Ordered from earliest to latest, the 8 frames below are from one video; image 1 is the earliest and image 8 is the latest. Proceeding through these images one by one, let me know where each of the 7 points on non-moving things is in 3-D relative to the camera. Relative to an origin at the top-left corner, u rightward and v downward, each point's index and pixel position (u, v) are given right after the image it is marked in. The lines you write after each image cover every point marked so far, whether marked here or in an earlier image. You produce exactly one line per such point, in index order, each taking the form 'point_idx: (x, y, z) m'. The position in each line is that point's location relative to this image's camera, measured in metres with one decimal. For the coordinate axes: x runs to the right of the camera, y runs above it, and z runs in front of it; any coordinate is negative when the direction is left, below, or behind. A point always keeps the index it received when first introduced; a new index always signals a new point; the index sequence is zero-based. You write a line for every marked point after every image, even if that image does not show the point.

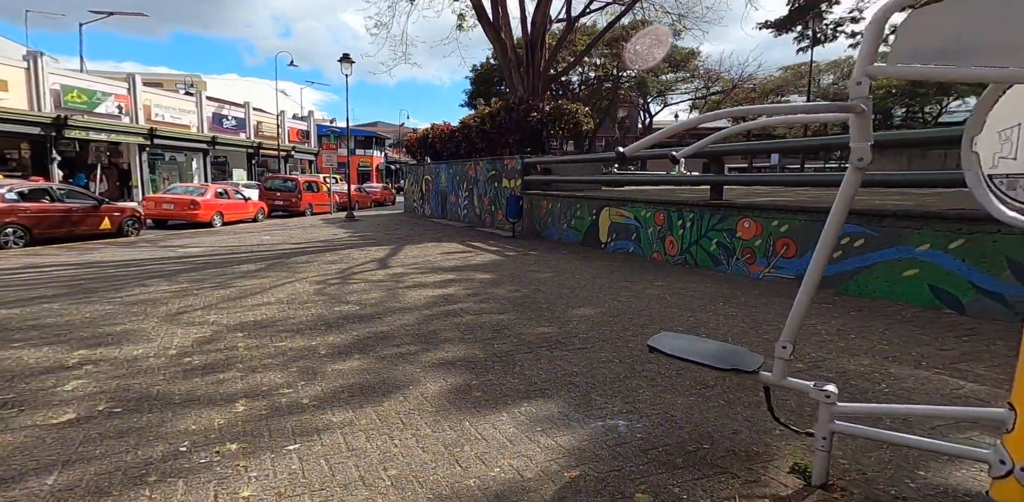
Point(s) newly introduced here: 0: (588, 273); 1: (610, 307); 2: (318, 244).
0: (+1.1, -0.3, +7.5) m
1: (+1.0, -0.6, +5.4) m
2: (-4.2, +0.1, +11.5) m
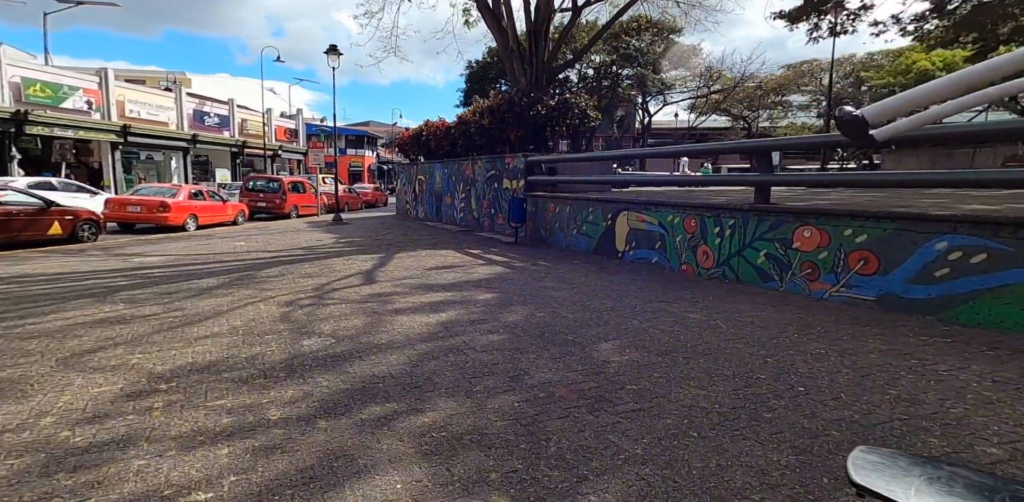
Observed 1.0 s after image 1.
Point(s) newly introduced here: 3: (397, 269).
0: (+1.2, -0.4, +6.4) m
1: (+1.1, -0.7, +4.3) m
2: (-4.2, 0.0, +10.3) m
3: (-1.8, -0.3, +8.1) m
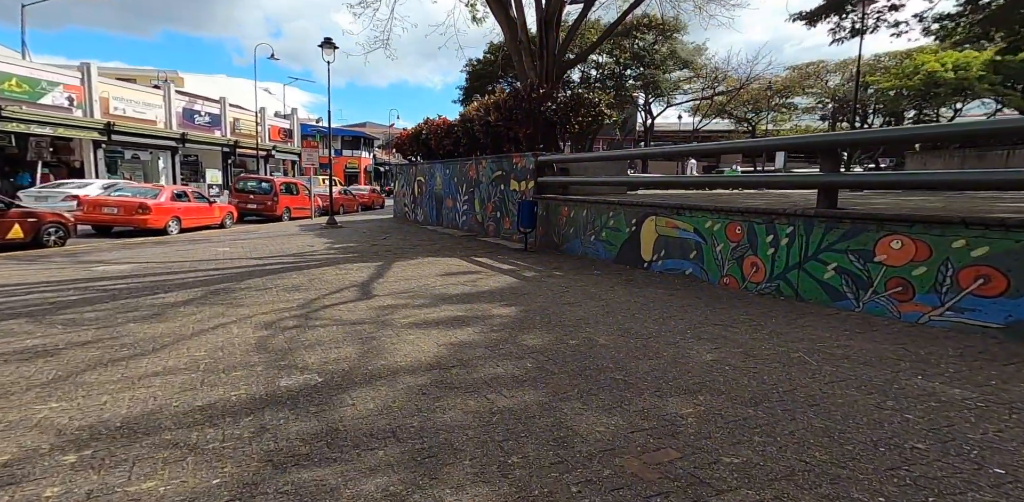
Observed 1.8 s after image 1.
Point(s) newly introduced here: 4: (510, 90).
0: (+1.4, -0.6, +5.5) m
1: (+1.4, -0.8, +3.3) m
2: (-4.0, -0.1, +9.3) m
3: (-1.6, -0.4, +7.1) m
4: (-0.1, +3.9, +12.8) m
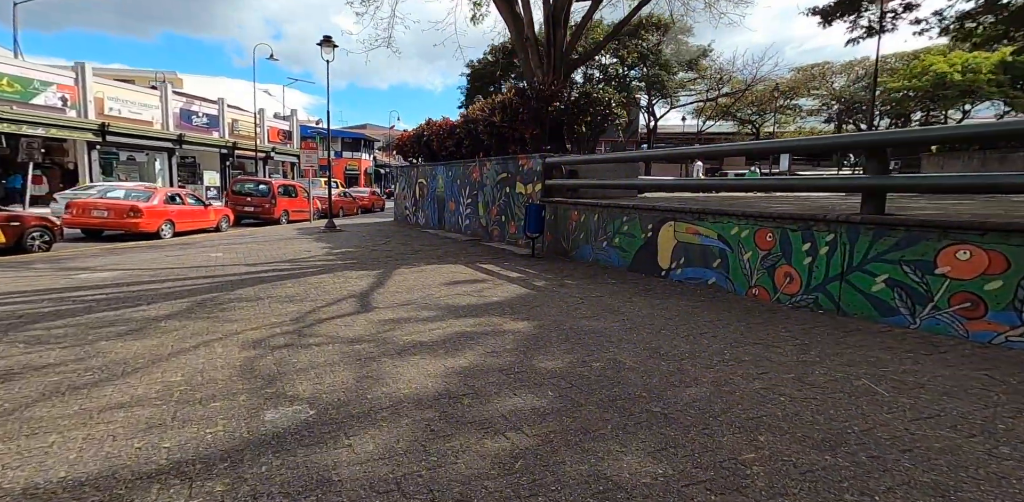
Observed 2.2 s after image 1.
0: (+1.5, -0.6, +5.0) m
1: (+1.5, -0.9, +2.8) m
2: (-3.9, -0.2, +8.8) m
3: (-1.5, -0.5, +6.7) m
4: (+0.1, +3.8, +12.4) m
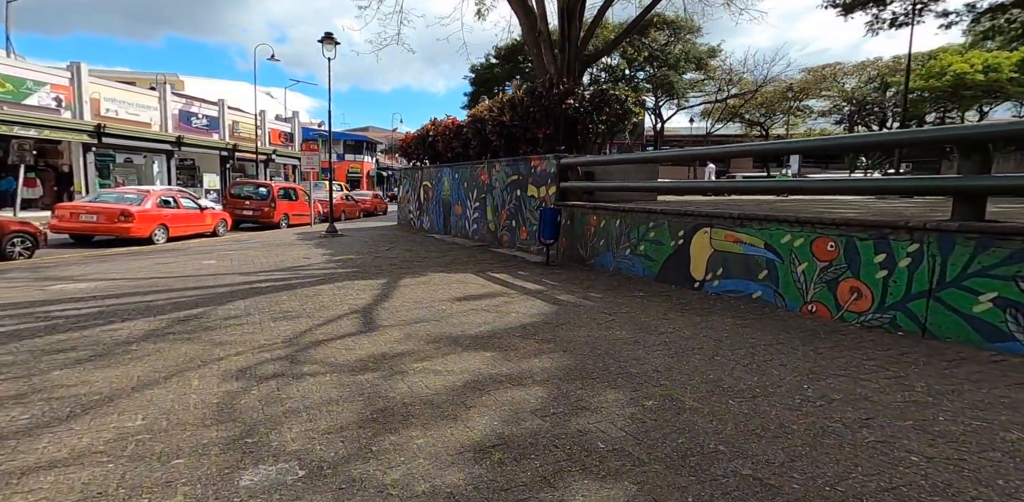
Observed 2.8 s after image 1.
0: (+1.7, -0.7, +4.3) m
1: (+1.7, -0.9, +2.2) m
2: (-3.6, -0.4, +8.2) m
3: (-1.2, -0.6, +6.0) m
4: (+0.3, +3.6, +11.7) m
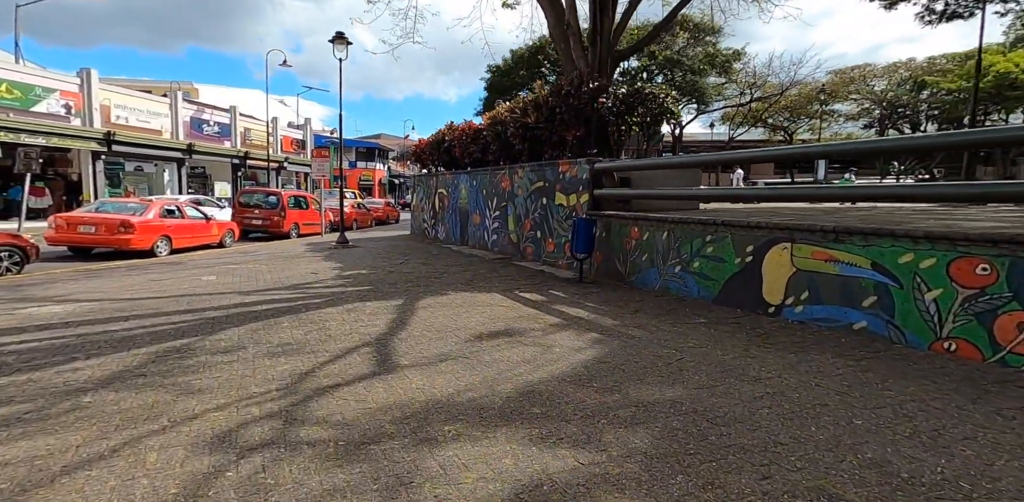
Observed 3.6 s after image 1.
0: (+2.1, -0.9, +3.3) m
1: (+2.0, -1.1, +1.2) m
2: (-3.2, -0.6, +7.3) m
3: (-0.8, -0.8, +5.1) m
4: (+0.8, +3.4, +10.8) m
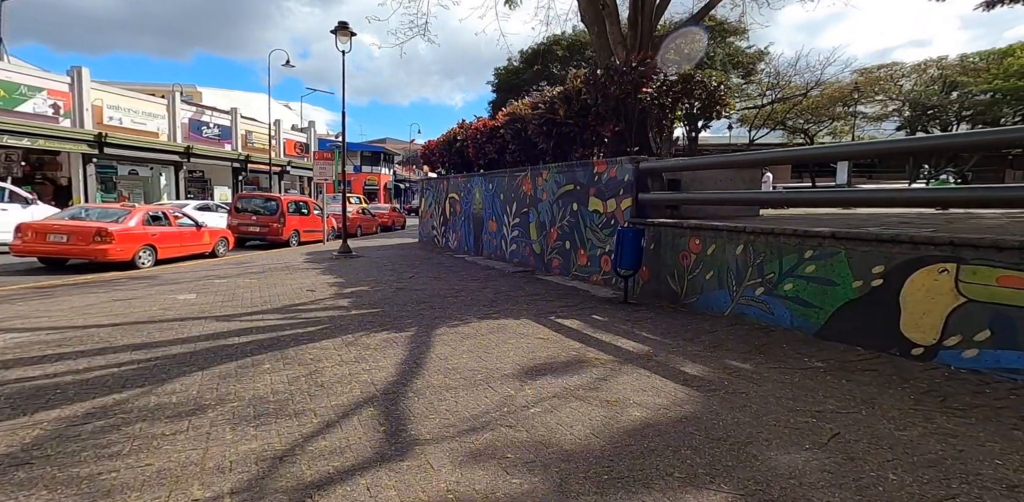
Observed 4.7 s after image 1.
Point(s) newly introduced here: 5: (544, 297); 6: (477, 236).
0: (+2.4, -1.0, +1.9) m
1: (+2.4, -1.2, -0.2) m
2: (-2.8, -0.8, +6.0) m
3: (-0.5, -1.0, +3.7) m
4: (+1.3, +3.1, +9.5) m
5: (+0.5, -0.6, +7.6) m
6: (-0.8, +0.4, +13.4) m
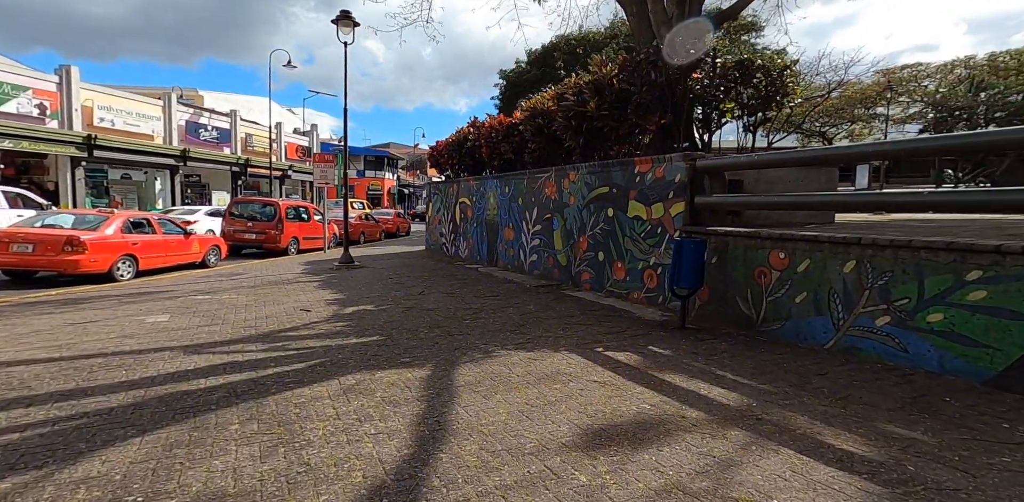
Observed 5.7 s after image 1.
0: (+2.8, -1.1, +0.7) m
1: (+2.7, -1.3, -1.5) m
2: (-2.4, -0.9, +4.8) m
3: (-0.1, -1.1, +2.5) m
4: (+1.7, +3.0, +8.3) m
5: (+0.9, -0.8, +6.3) m
6: (-0.4, +0.2, +12.2) m
